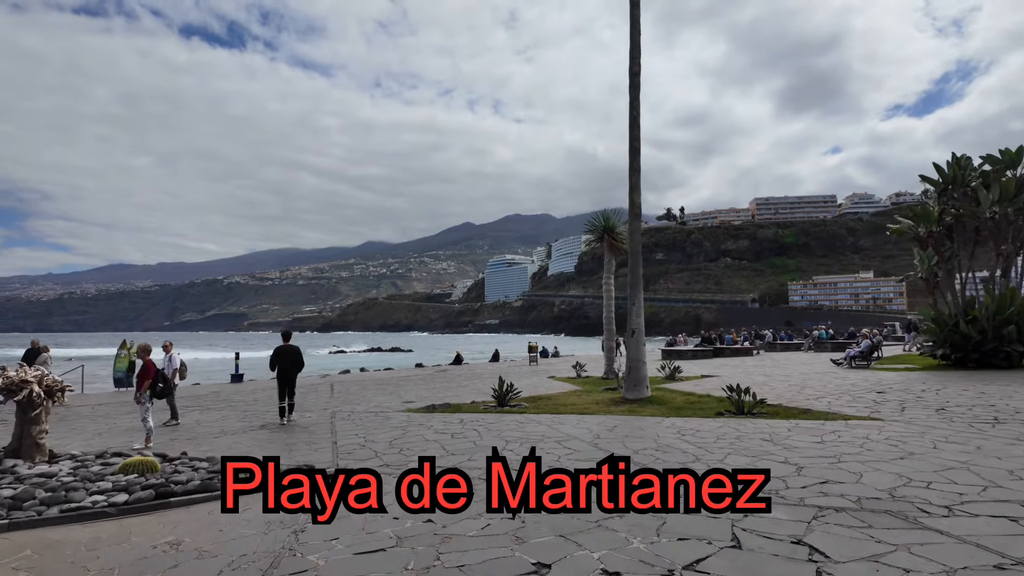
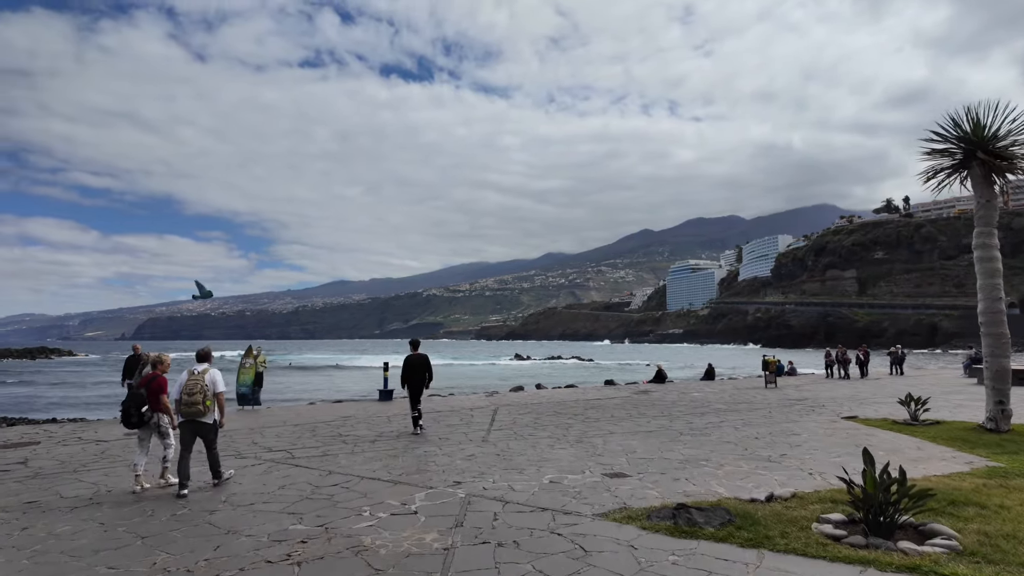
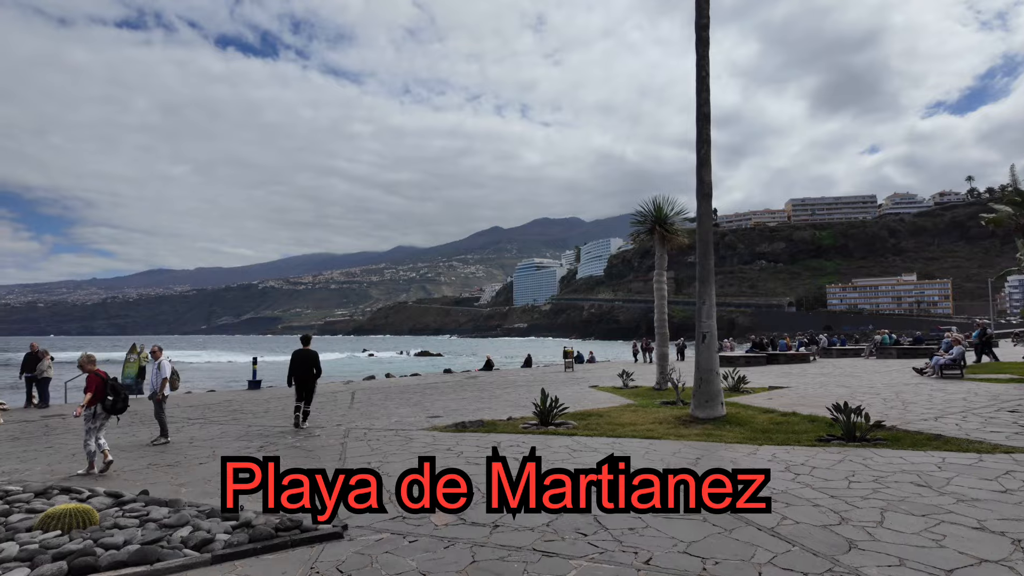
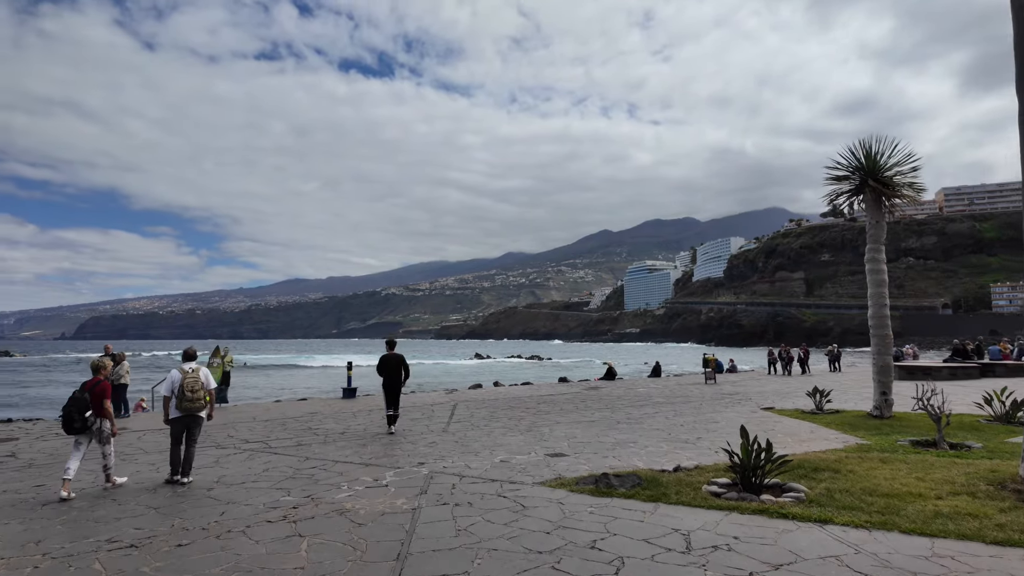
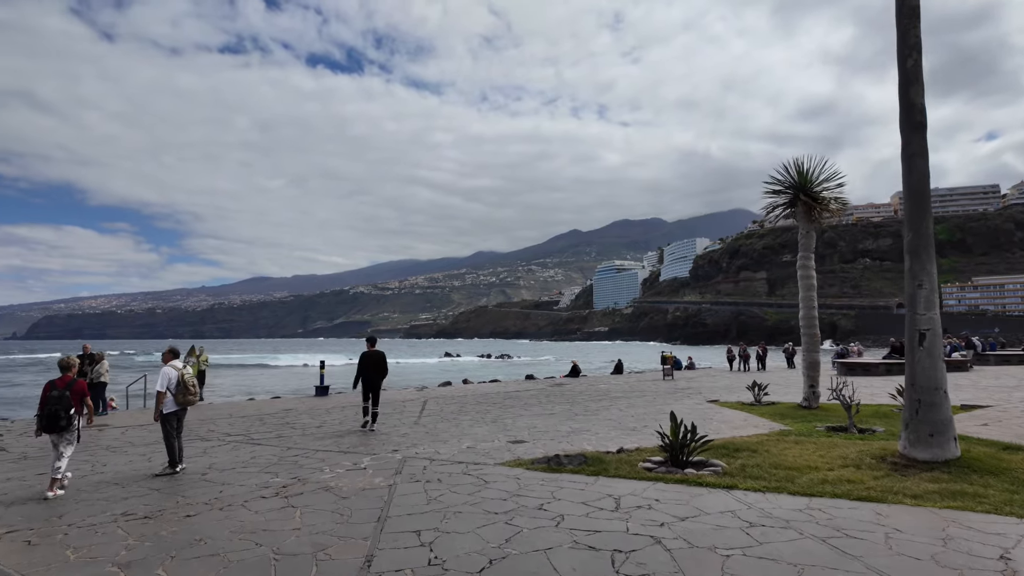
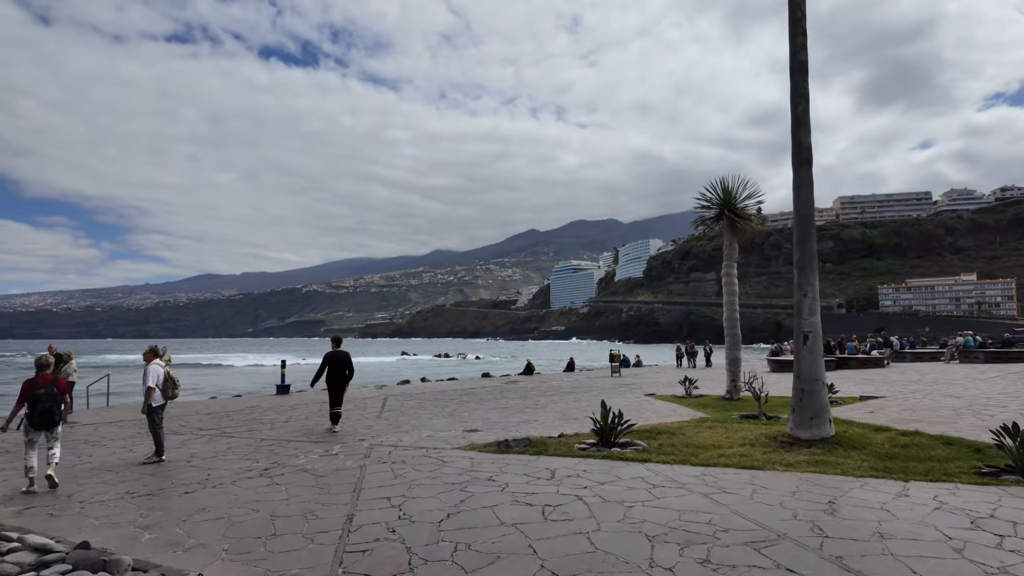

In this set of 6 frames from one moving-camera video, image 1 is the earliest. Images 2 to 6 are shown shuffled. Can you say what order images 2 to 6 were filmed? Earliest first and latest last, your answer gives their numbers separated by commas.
3, 6, 5, 4, 2
